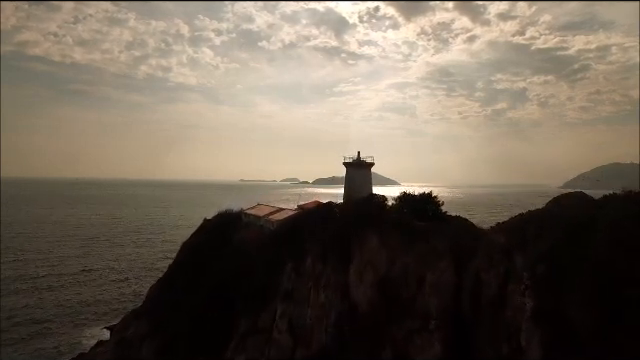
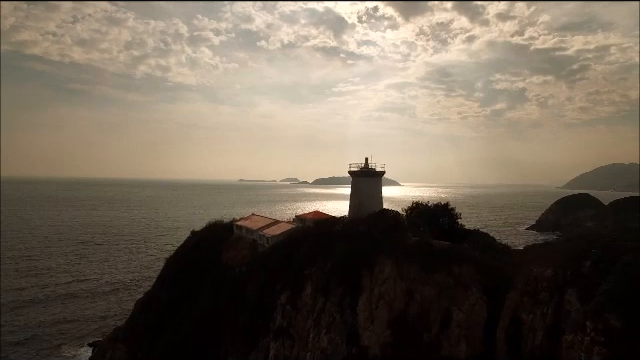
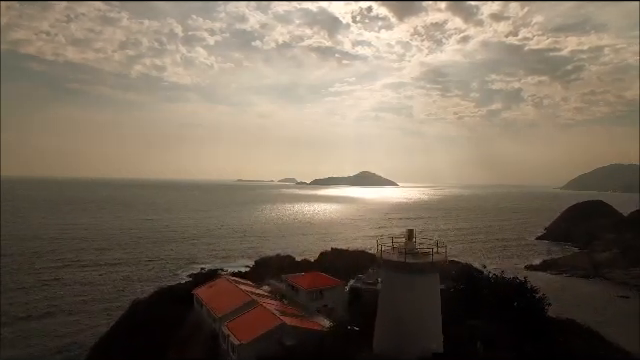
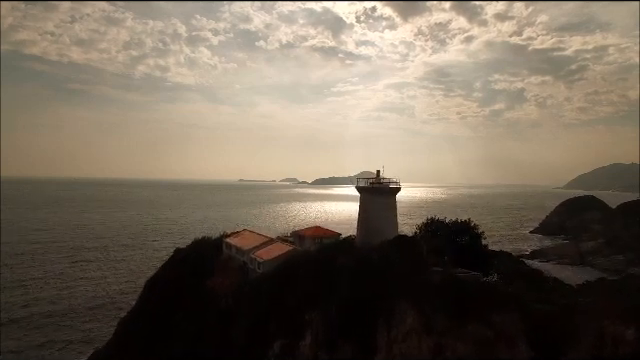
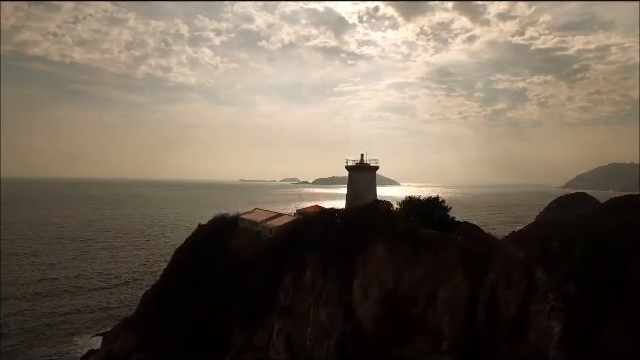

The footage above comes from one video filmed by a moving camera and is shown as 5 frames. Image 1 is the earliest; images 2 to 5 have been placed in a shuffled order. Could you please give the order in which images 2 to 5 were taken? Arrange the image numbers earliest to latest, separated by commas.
5, 2, 4, 3
